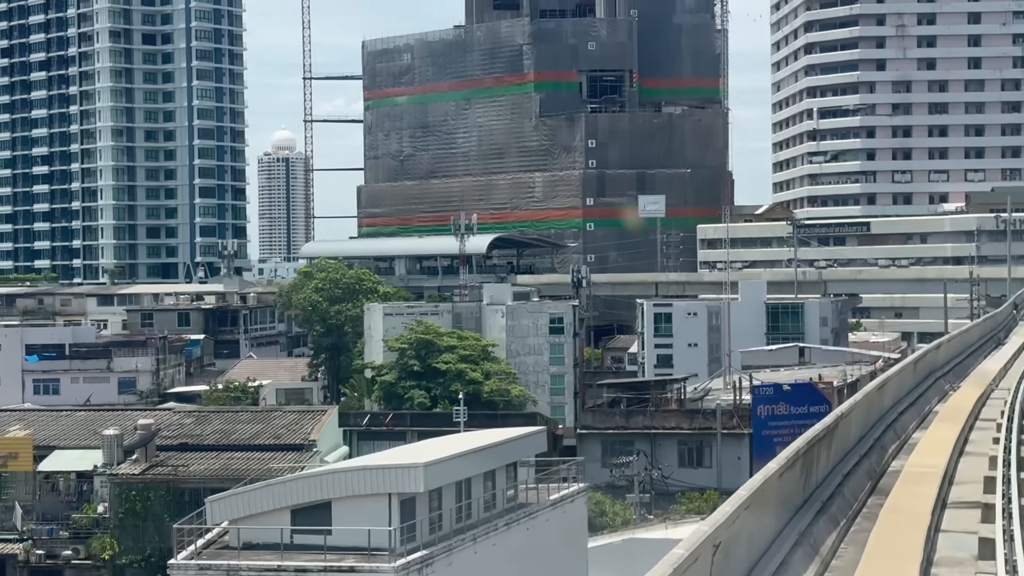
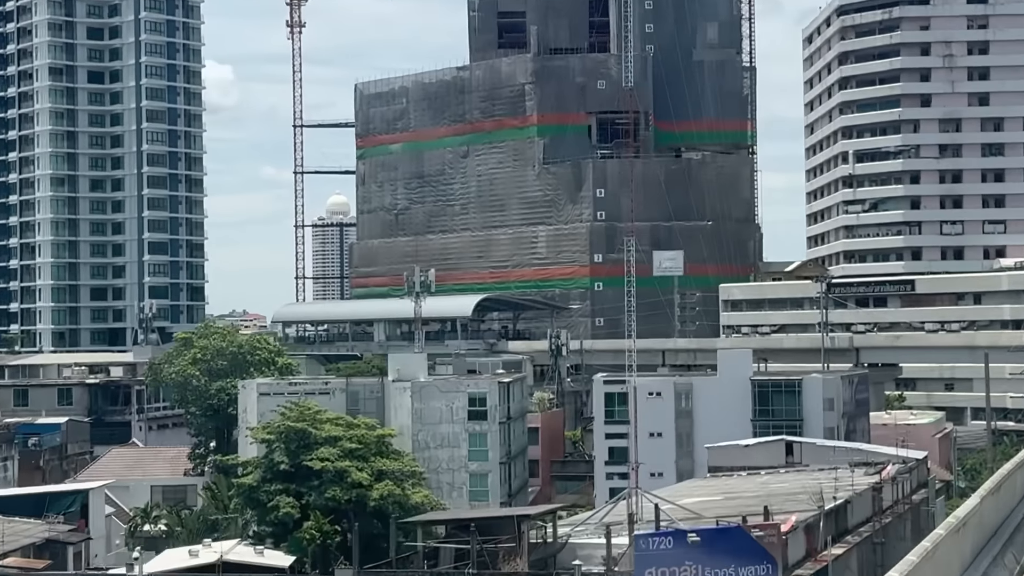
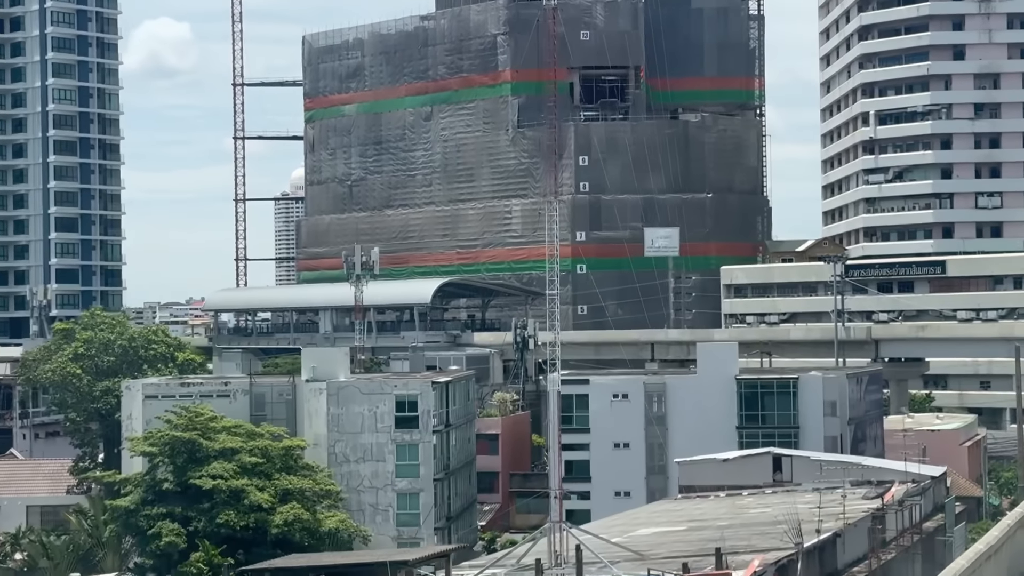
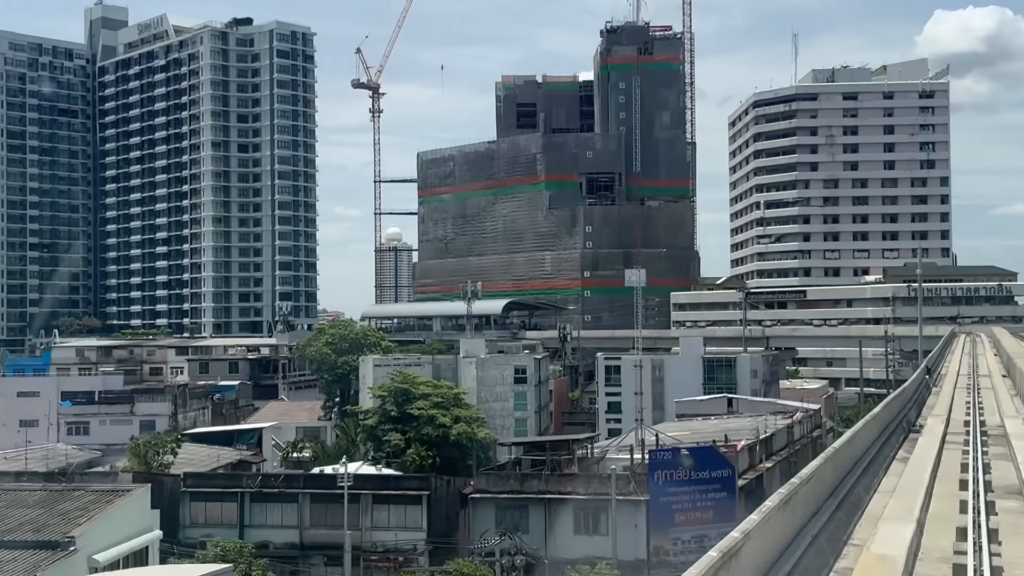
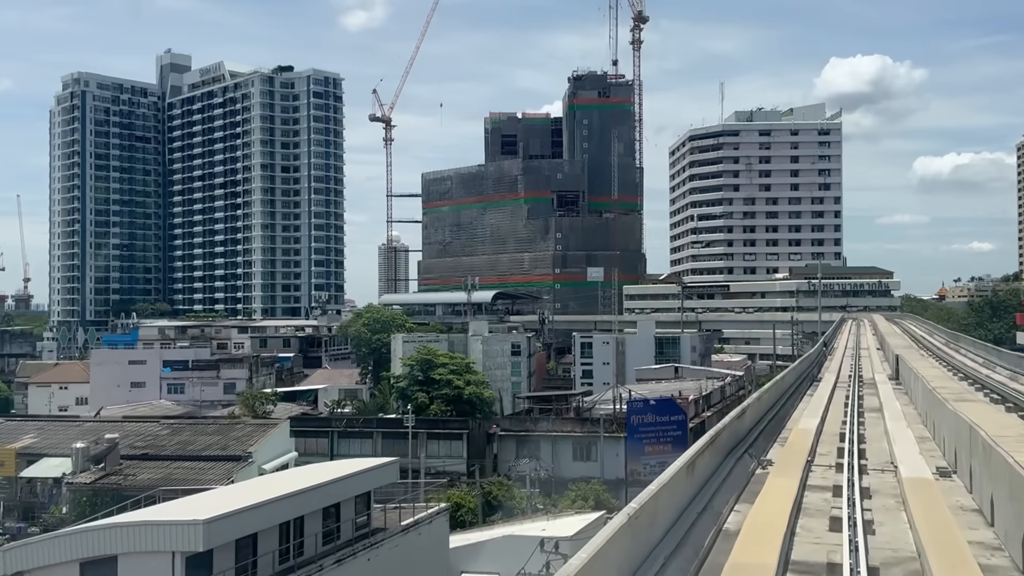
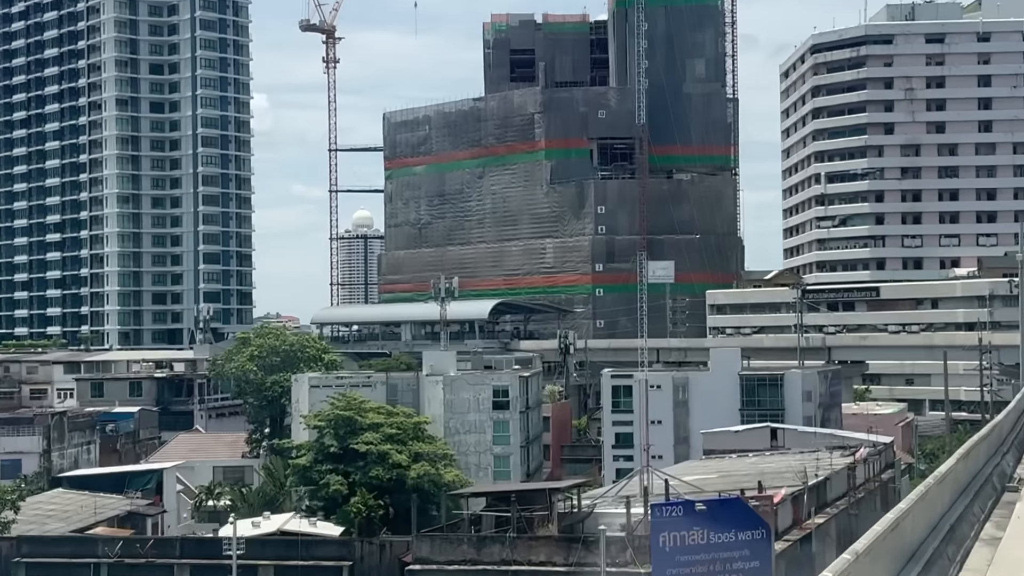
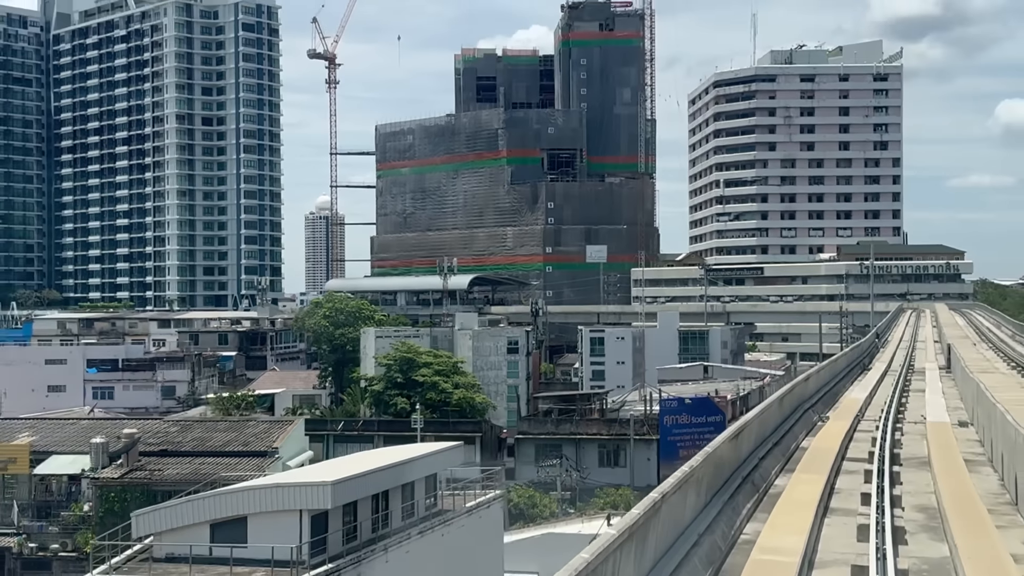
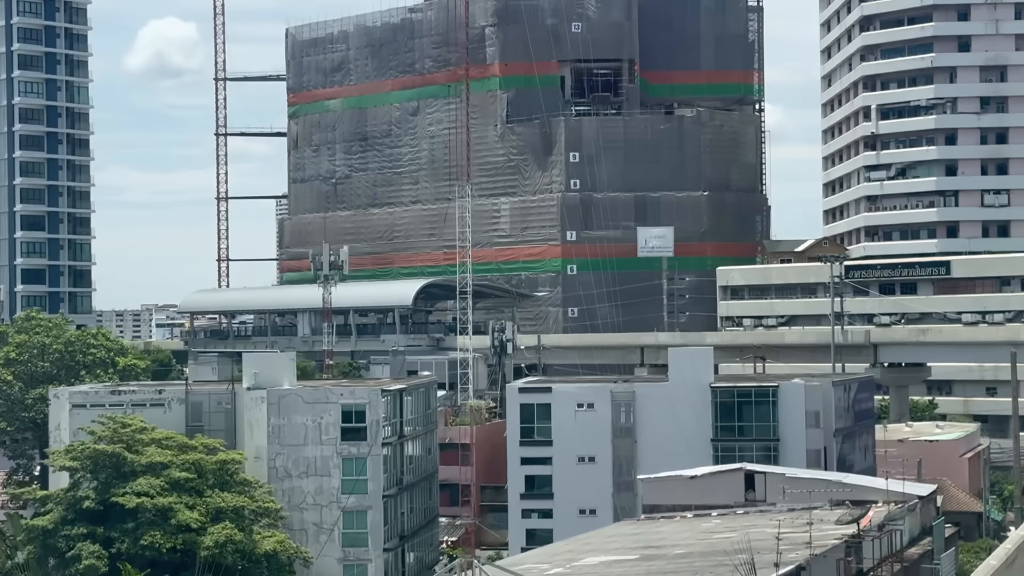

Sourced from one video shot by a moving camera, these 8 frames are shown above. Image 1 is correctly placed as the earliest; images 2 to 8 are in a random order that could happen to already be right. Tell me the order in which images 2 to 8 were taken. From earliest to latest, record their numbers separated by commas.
7, 5, 4, 6, 2, 3, 8
